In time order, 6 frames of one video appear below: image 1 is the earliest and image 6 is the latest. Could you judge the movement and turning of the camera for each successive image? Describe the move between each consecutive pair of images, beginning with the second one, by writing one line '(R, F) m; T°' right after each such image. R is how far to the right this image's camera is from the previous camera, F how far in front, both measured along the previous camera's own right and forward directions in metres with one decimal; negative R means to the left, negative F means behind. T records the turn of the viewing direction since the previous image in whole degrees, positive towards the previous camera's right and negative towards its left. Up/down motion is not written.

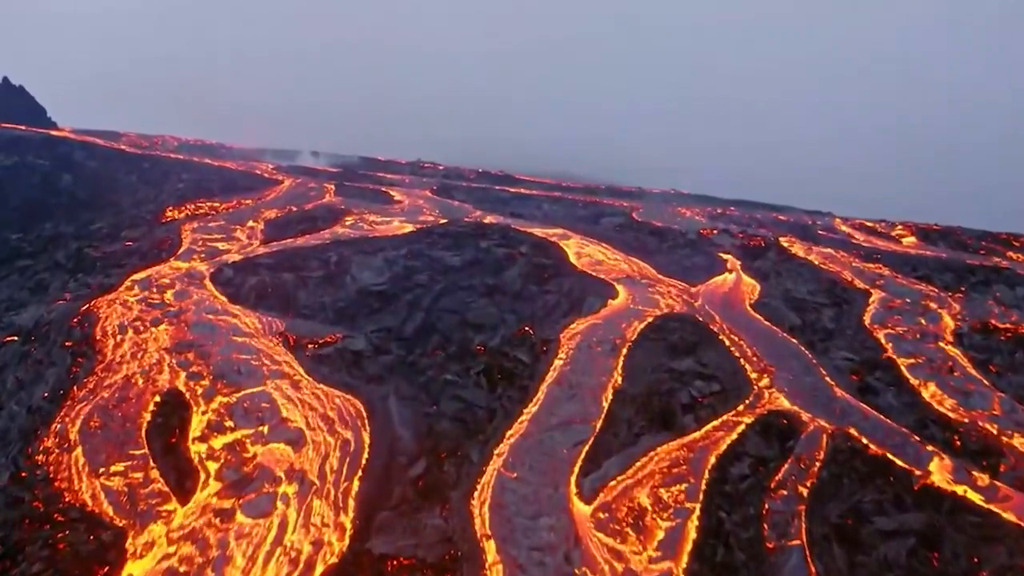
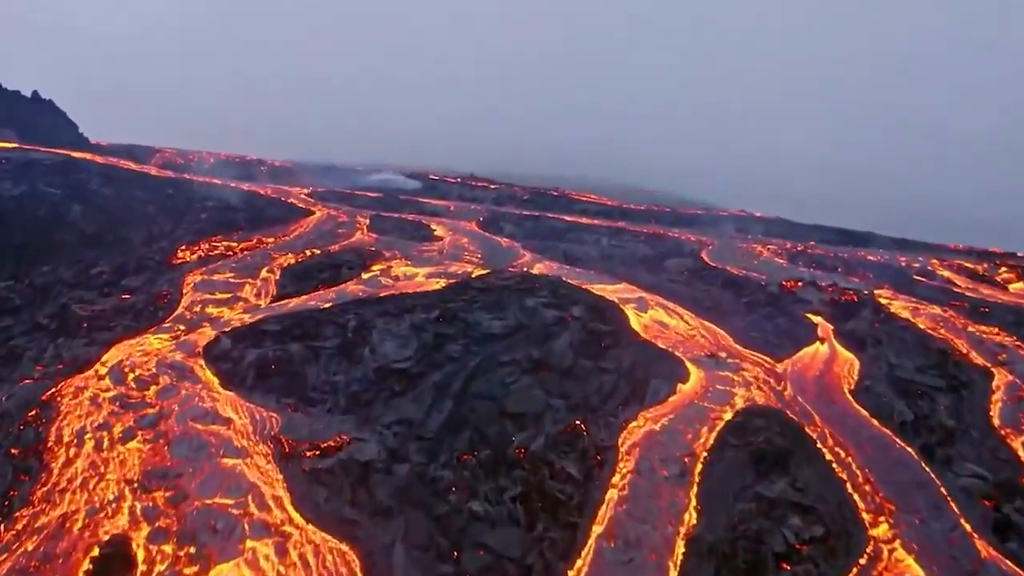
(+0.1, +3.2) m; -3°
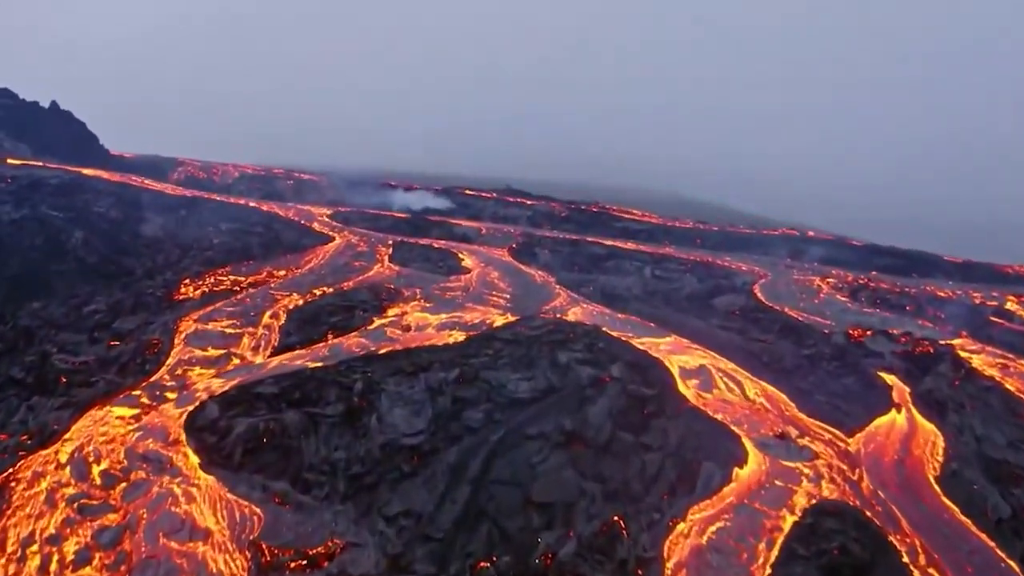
(+0.2, +2.2) m; -2°
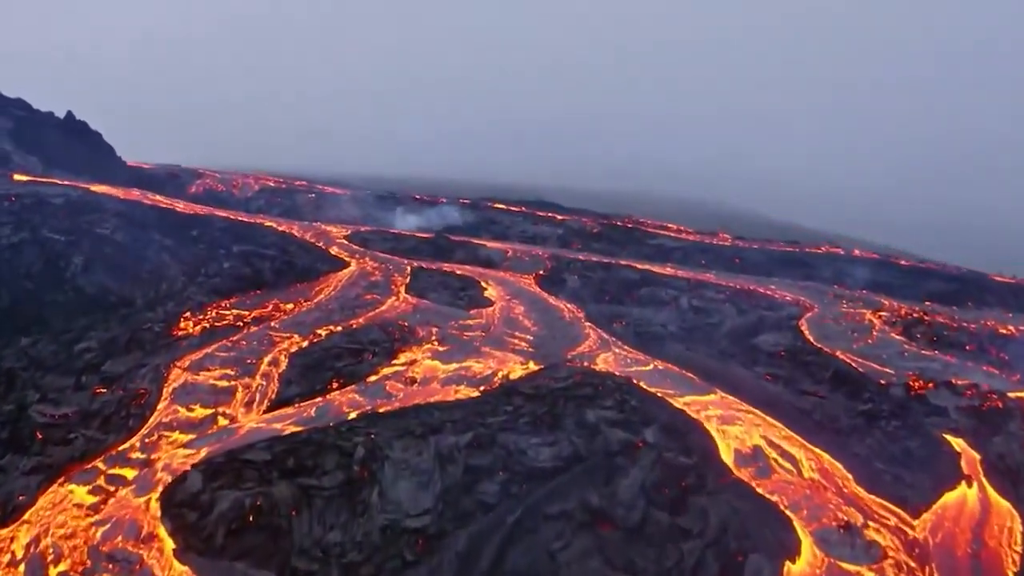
(+0.2, +1.7) m; -2°
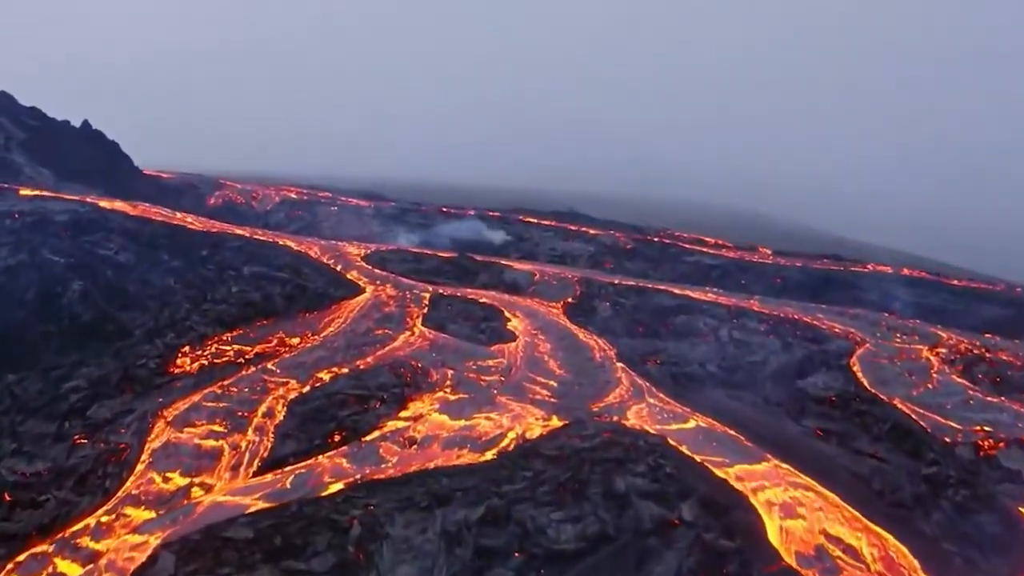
(+0.2, +1.7) m; -2°
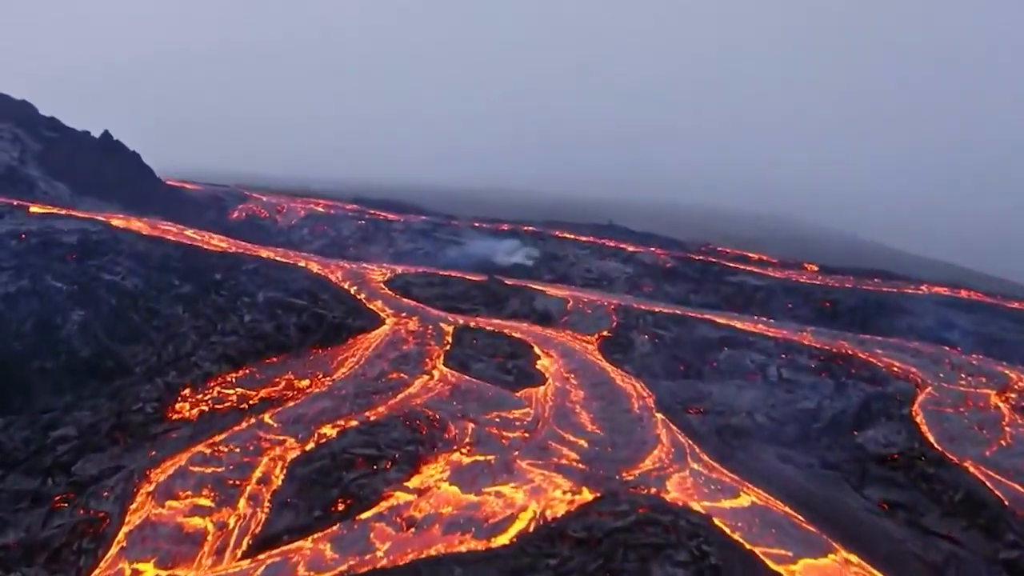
(+0.1, +1.7) m; -2°
